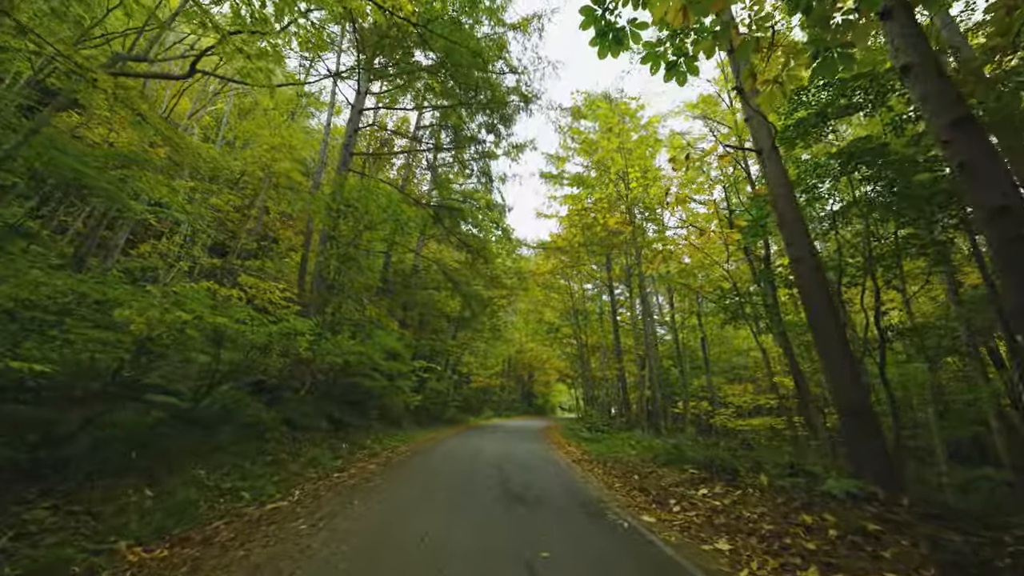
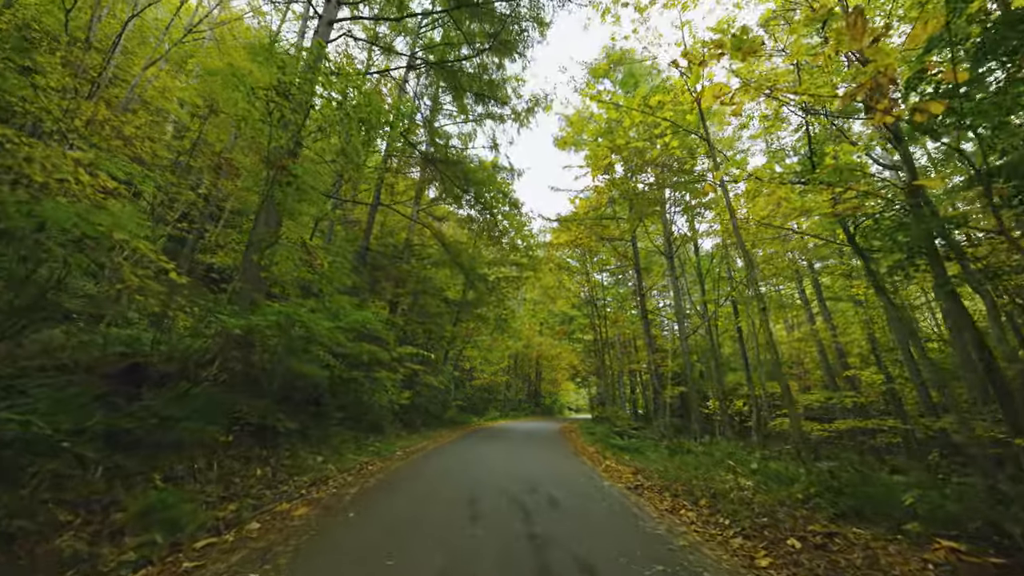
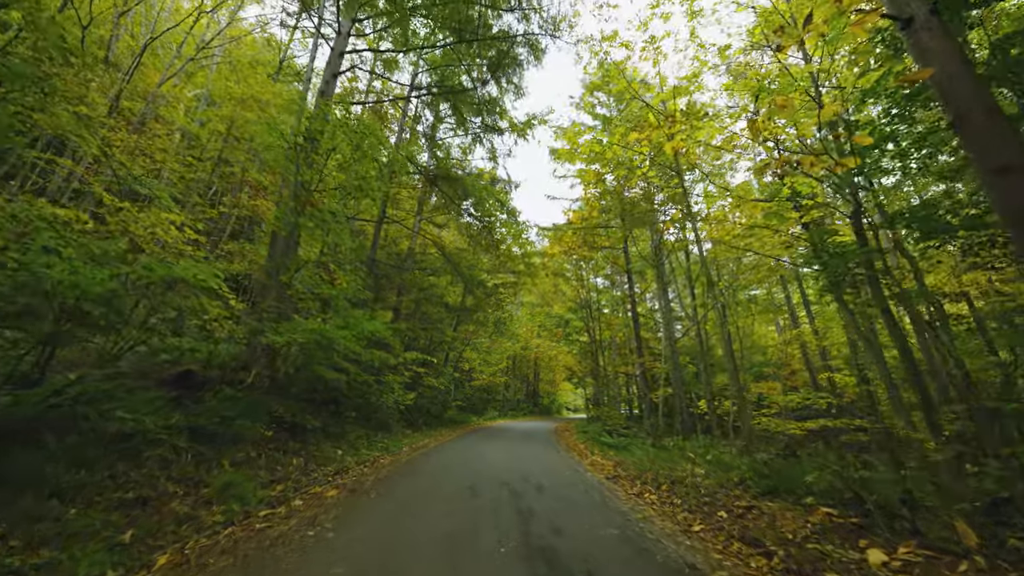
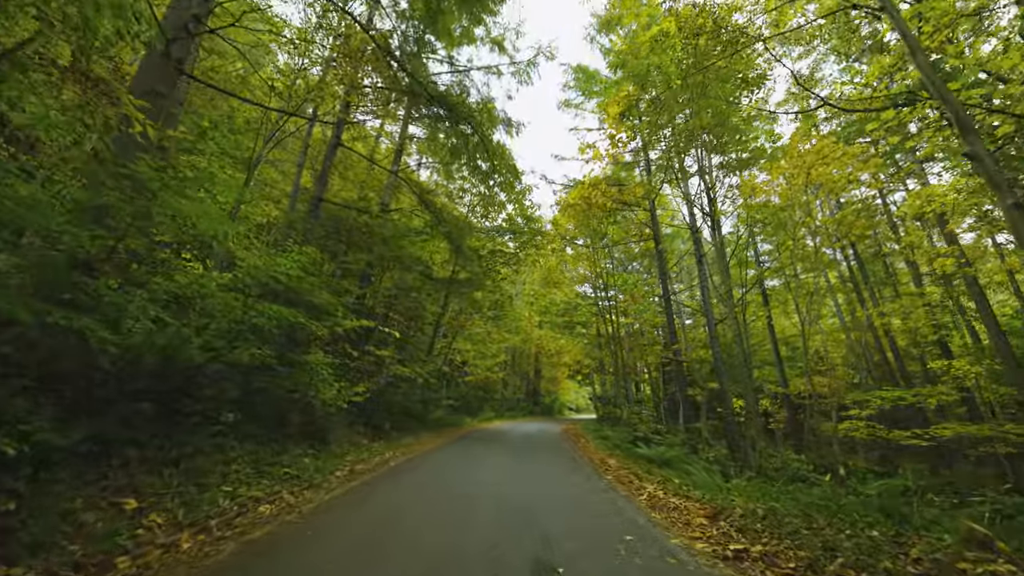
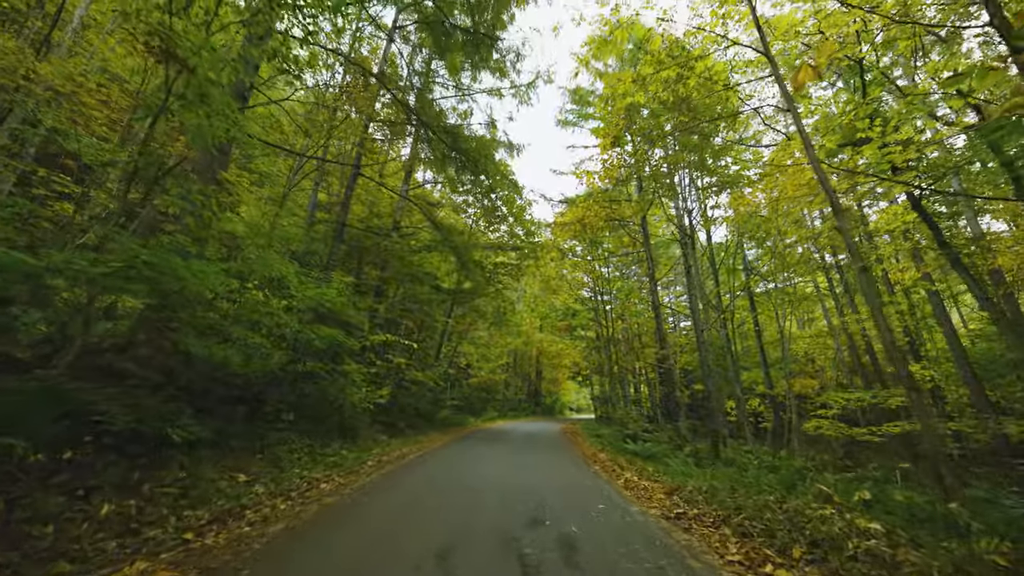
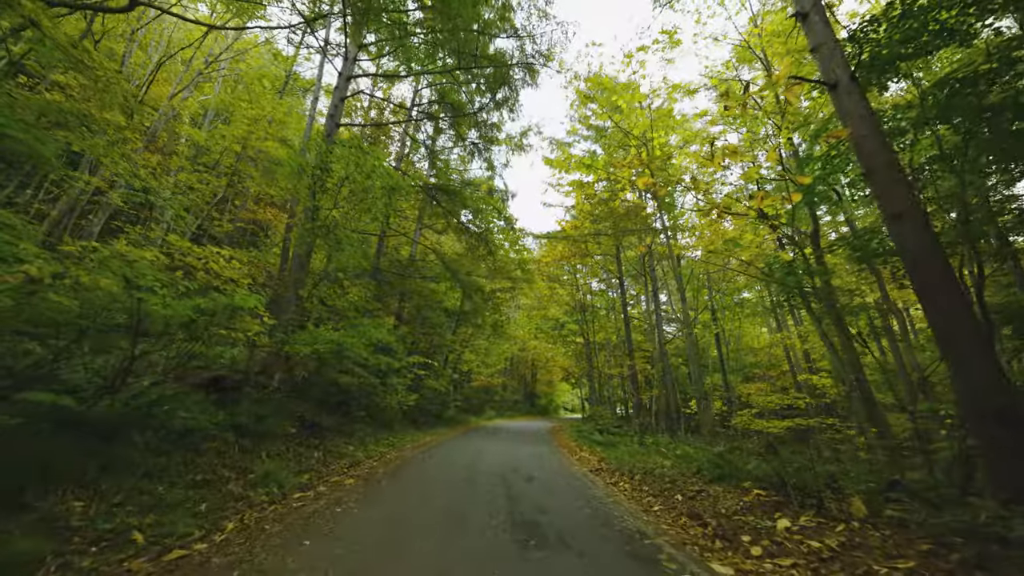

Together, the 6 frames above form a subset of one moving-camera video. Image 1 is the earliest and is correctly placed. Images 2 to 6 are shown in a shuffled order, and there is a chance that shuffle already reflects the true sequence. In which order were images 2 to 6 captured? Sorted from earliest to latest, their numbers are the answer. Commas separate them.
6, 3, 2, 5, 4
